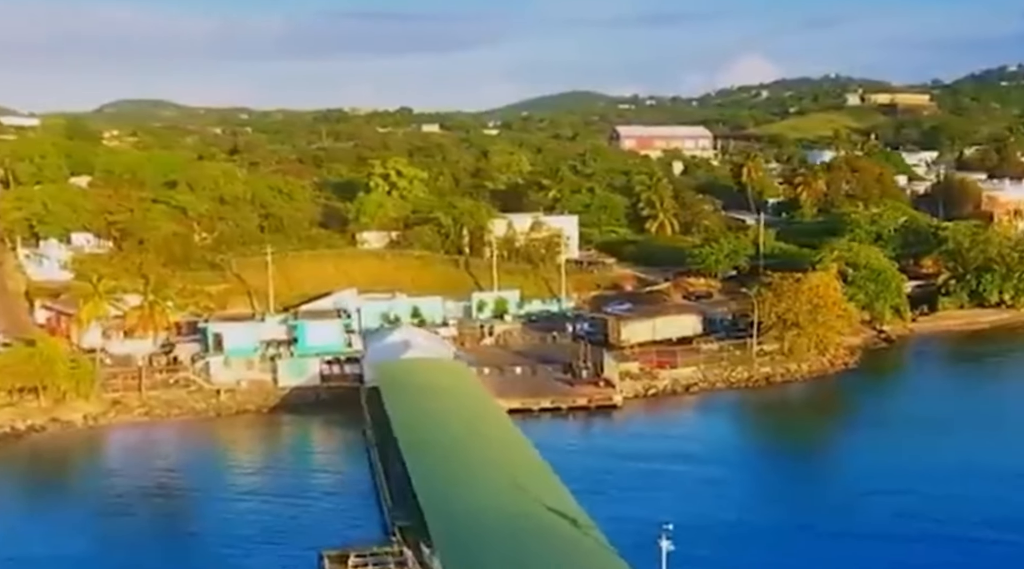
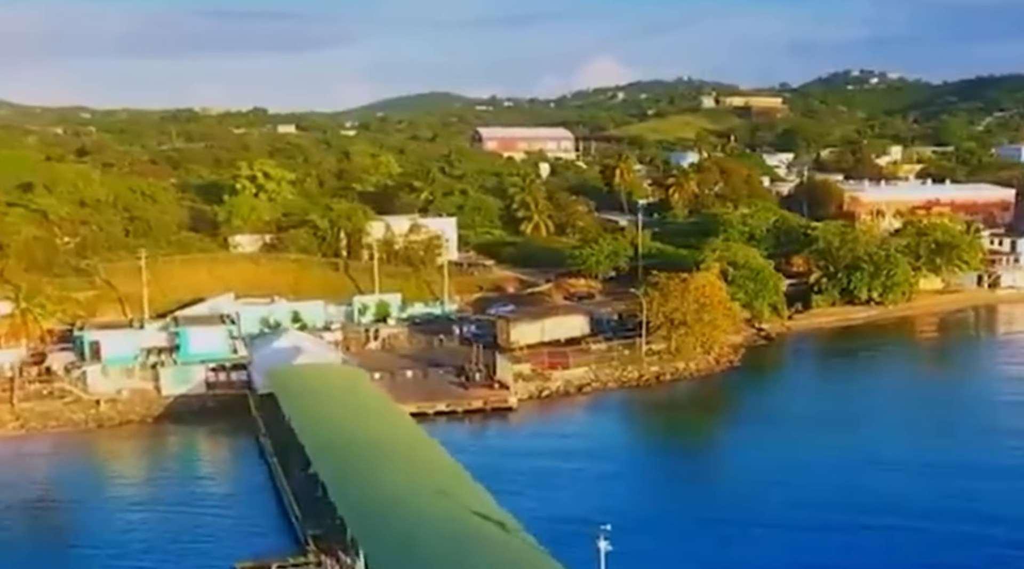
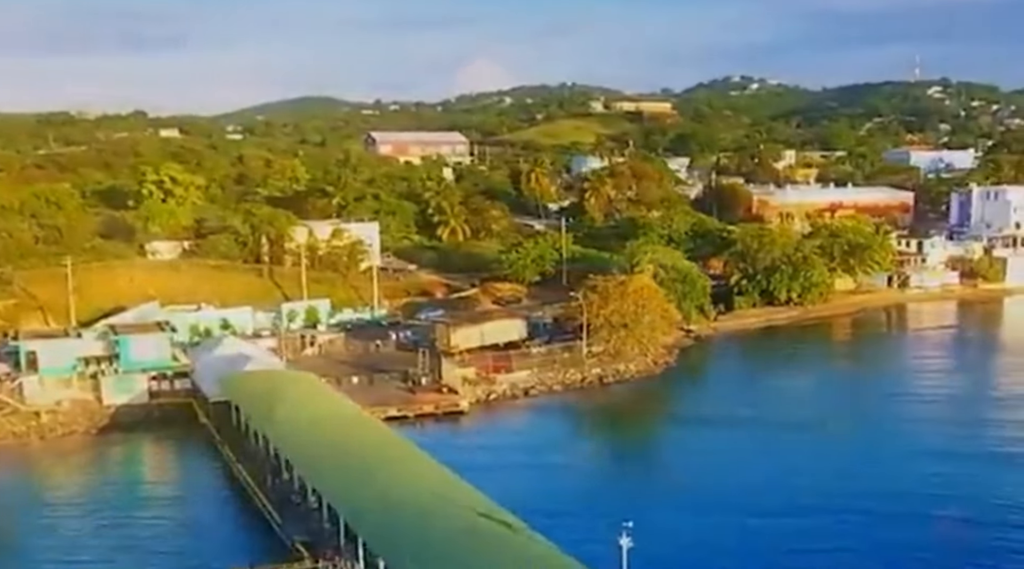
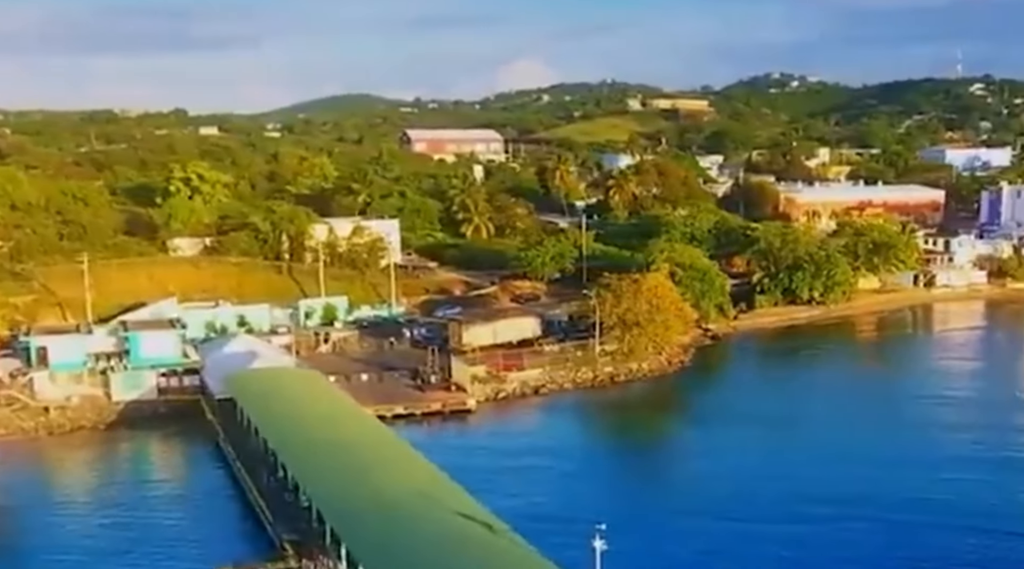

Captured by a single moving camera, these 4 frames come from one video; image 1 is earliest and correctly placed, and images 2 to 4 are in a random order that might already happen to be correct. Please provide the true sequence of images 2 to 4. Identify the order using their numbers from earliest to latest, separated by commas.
2, 4, 3
